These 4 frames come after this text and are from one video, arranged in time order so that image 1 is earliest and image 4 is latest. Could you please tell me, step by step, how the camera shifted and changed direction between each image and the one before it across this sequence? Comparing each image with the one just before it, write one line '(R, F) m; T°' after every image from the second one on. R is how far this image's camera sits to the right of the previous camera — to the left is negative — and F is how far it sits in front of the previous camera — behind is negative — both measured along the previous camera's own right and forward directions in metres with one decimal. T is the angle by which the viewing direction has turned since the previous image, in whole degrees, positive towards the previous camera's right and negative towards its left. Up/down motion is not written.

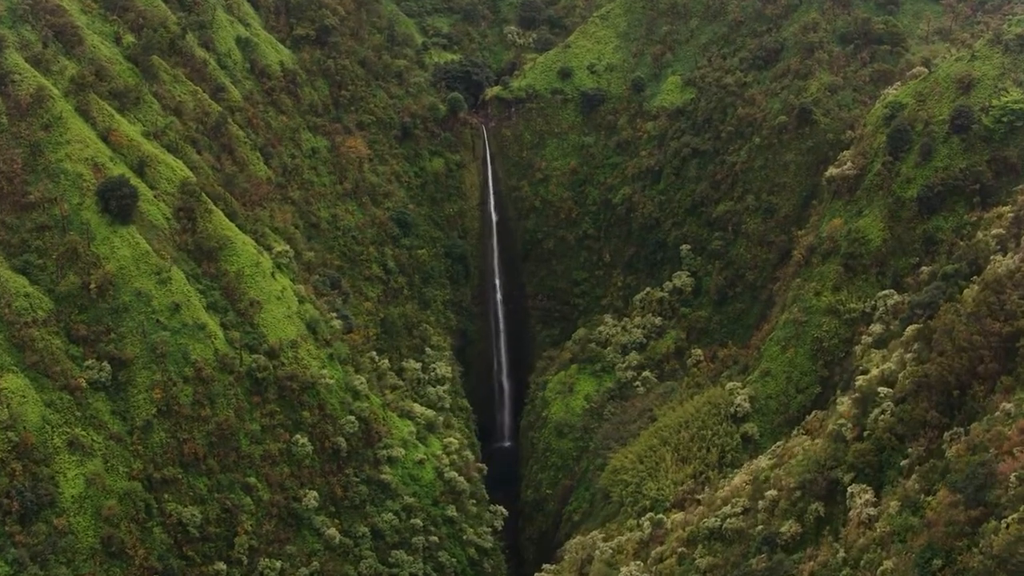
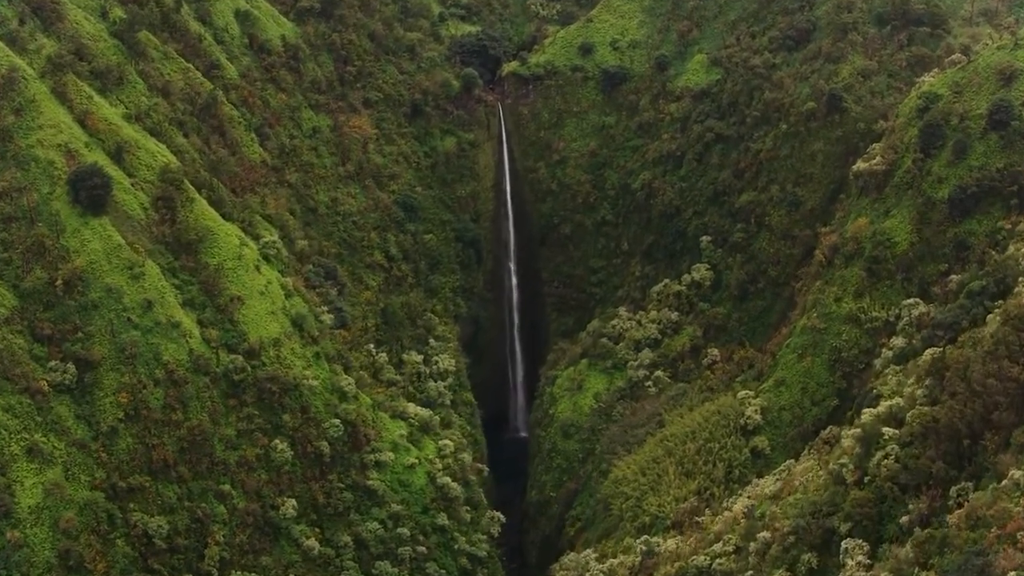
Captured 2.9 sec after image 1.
(+2.0, +2.5) m; -3°
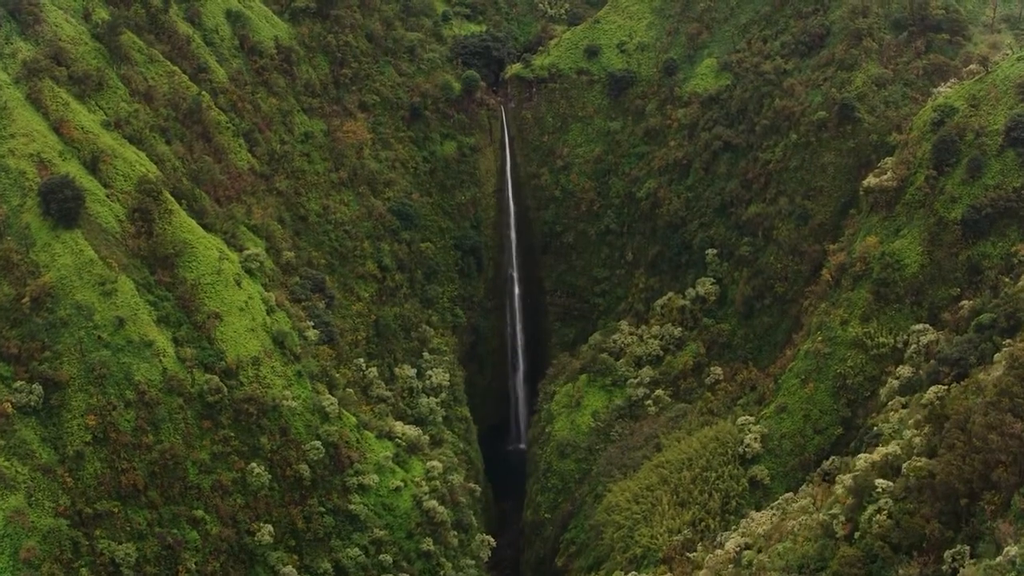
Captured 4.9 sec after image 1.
(+1.3, +1.6) m; -1°
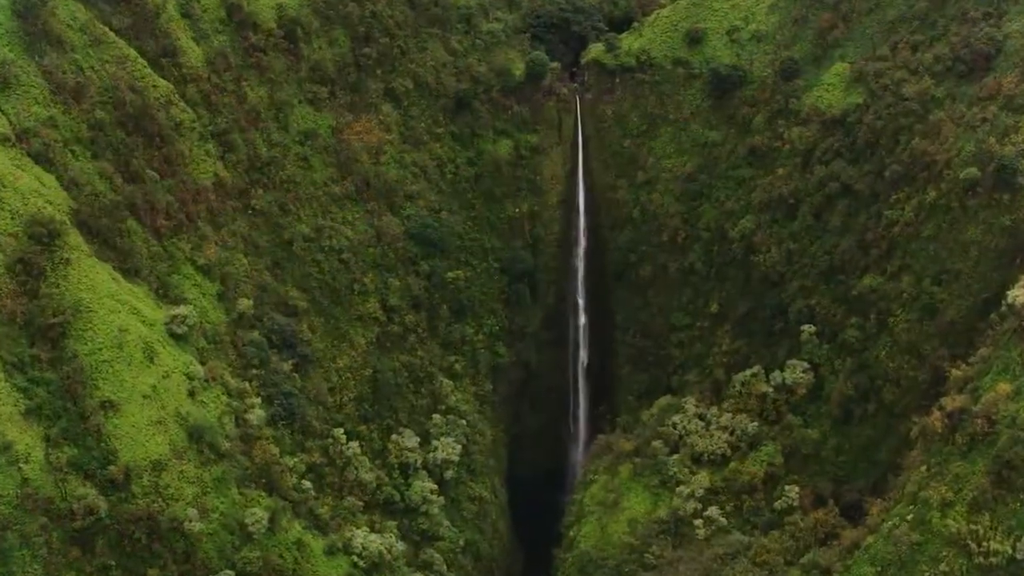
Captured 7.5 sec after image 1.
(+1.3, +2.0) m; -2°
